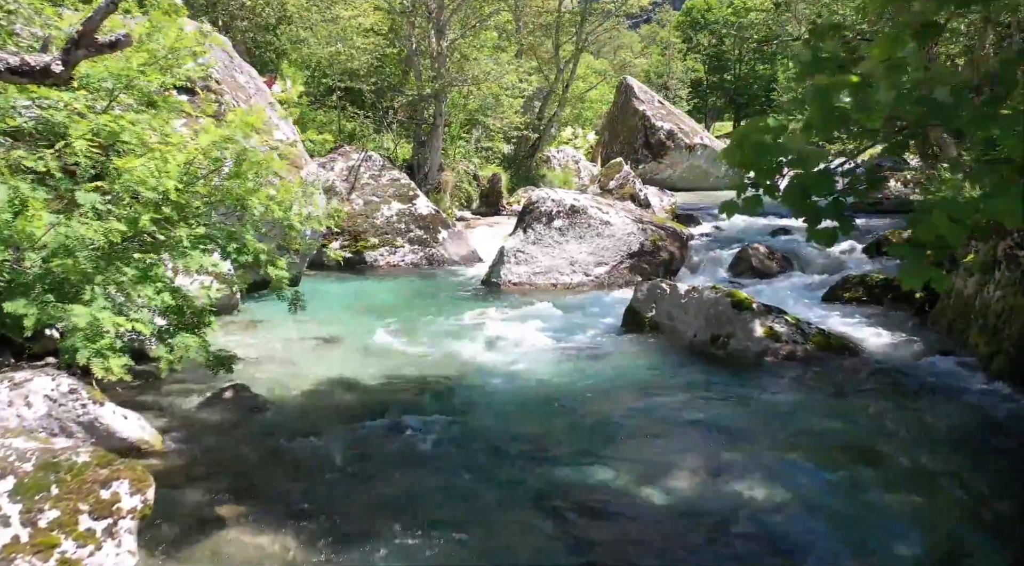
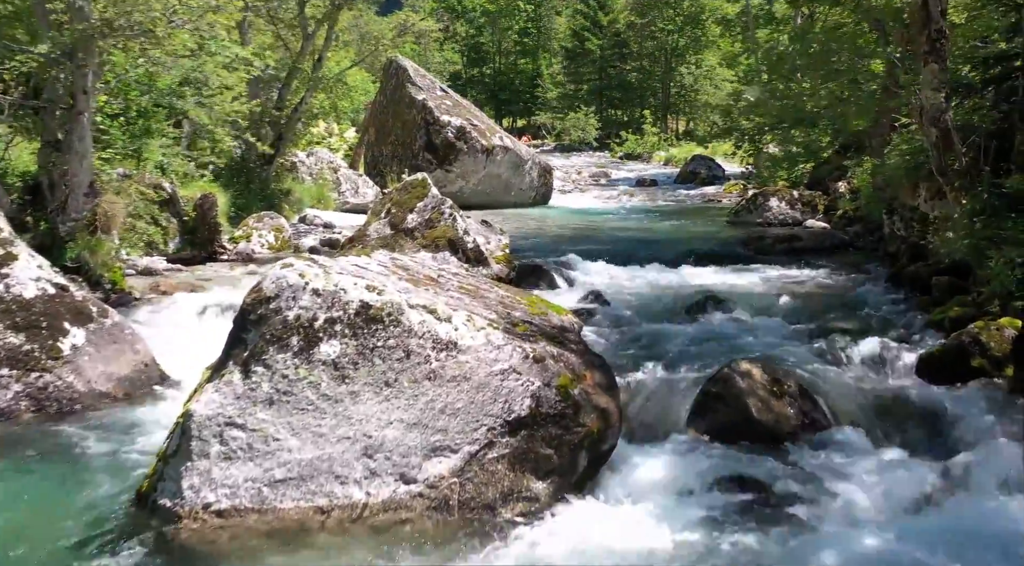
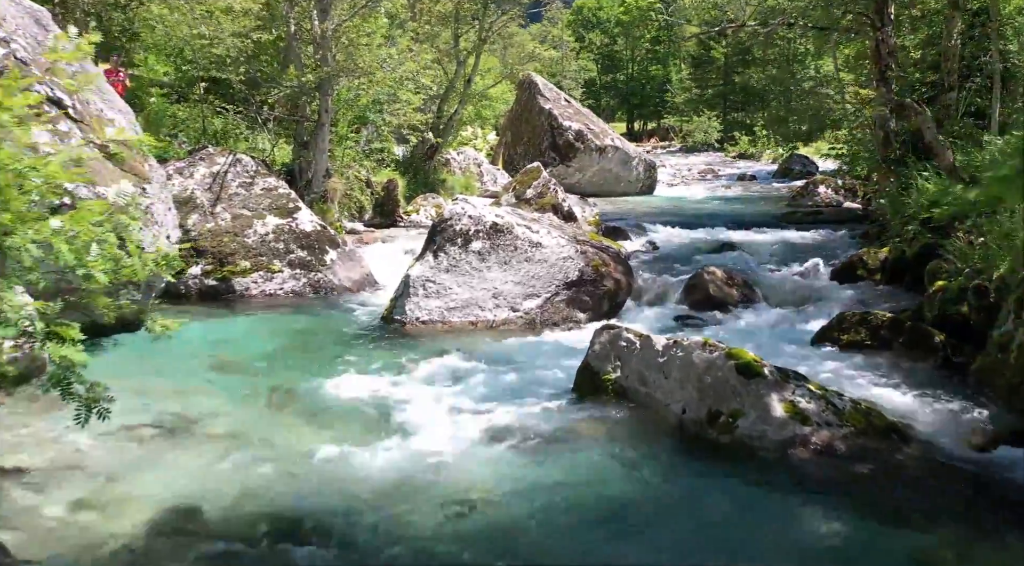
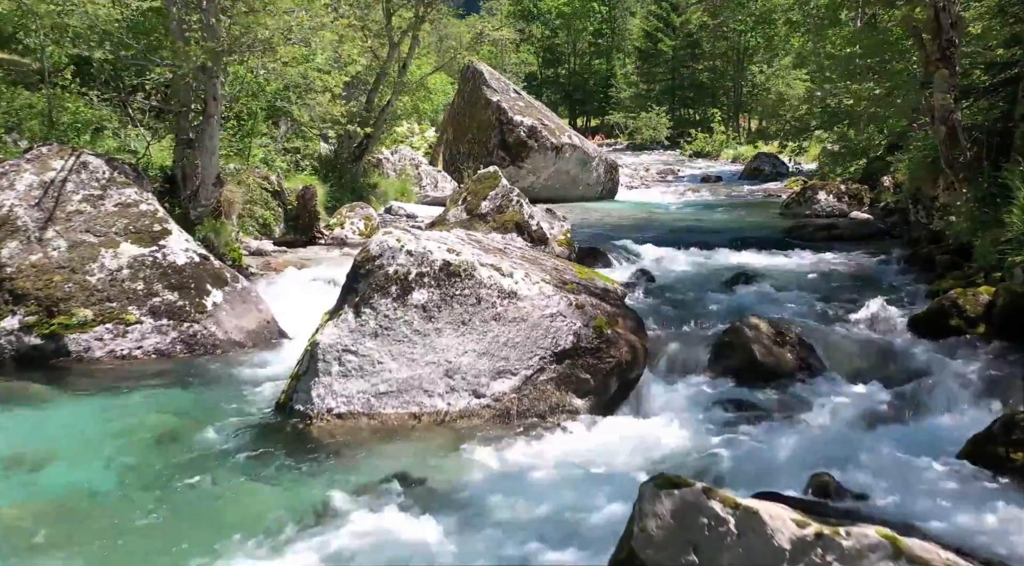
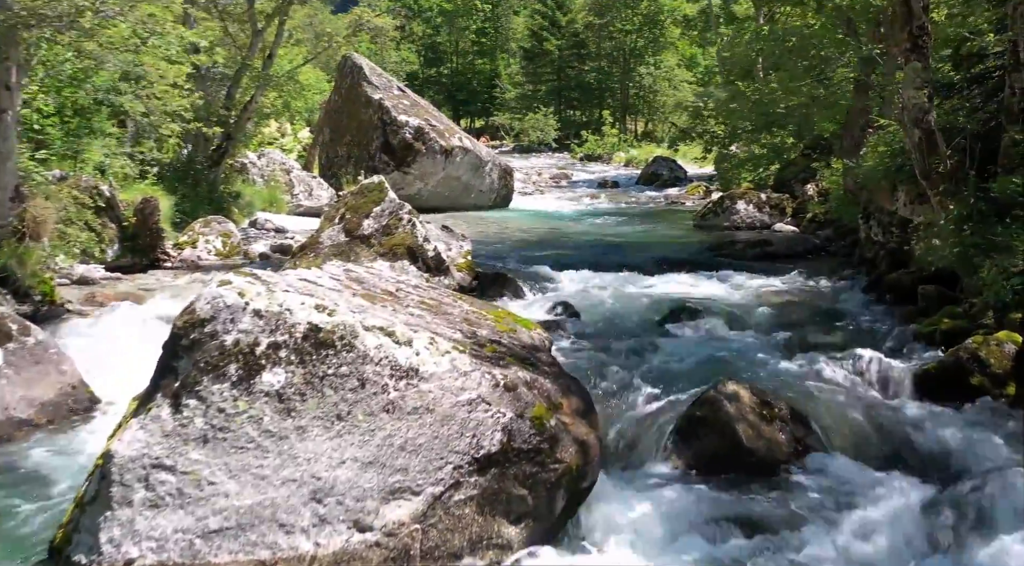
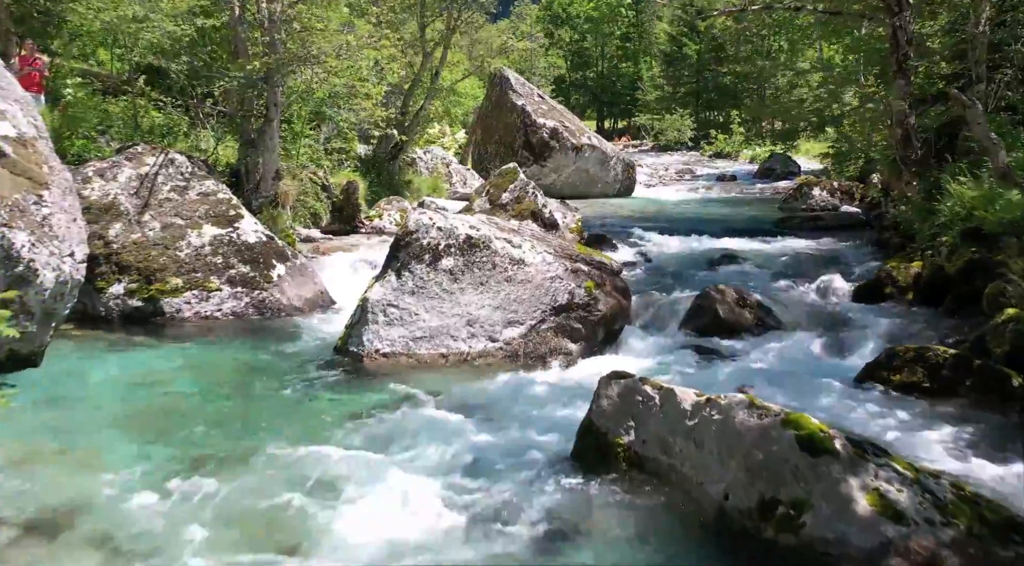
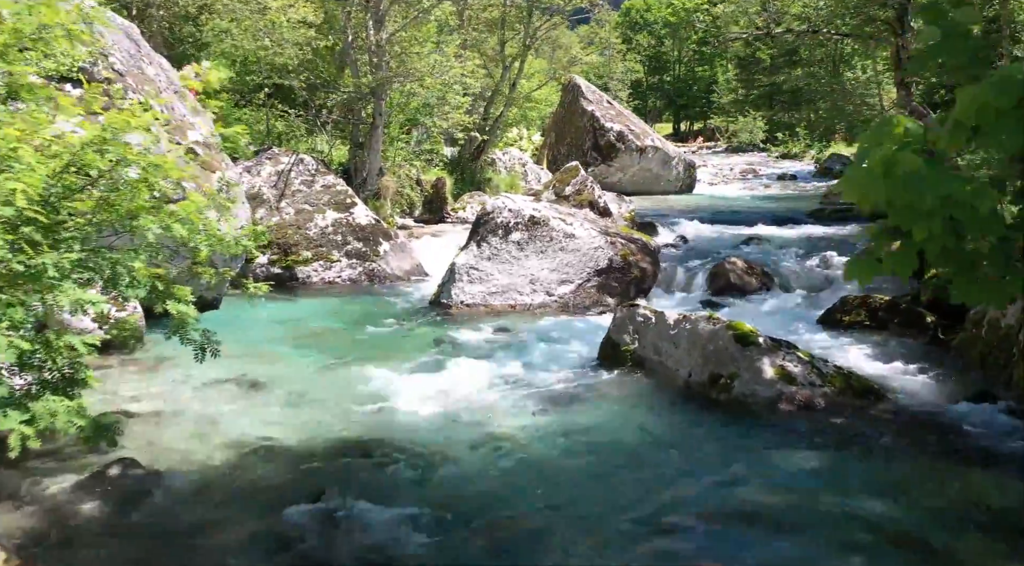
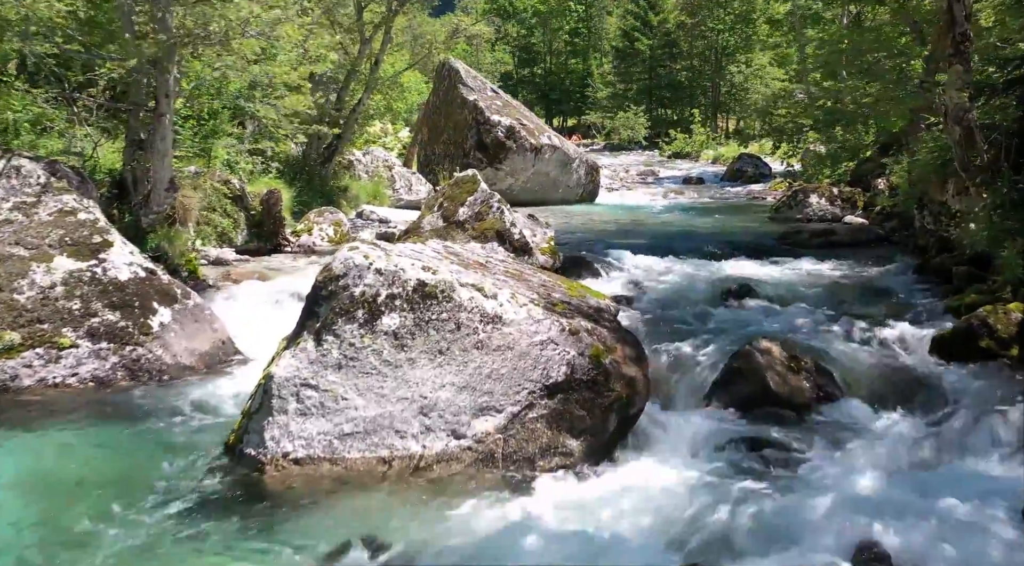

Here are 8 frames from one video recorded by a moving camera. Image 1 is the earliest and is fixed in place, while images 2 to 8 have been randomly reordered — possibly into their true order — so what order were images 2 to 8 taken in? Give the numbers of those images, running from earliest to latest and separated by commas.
7, 3, 6, 4, 8, 2, 5
